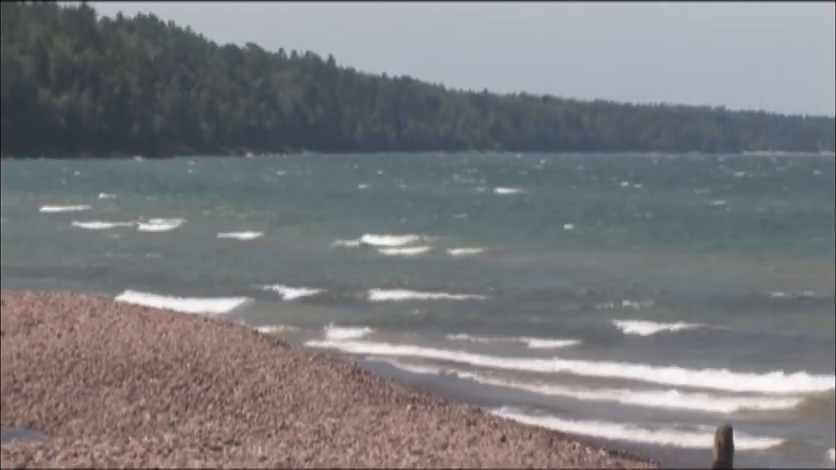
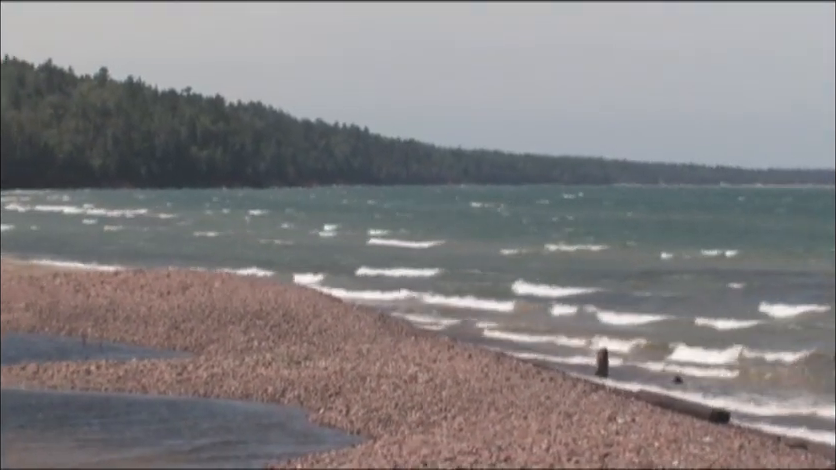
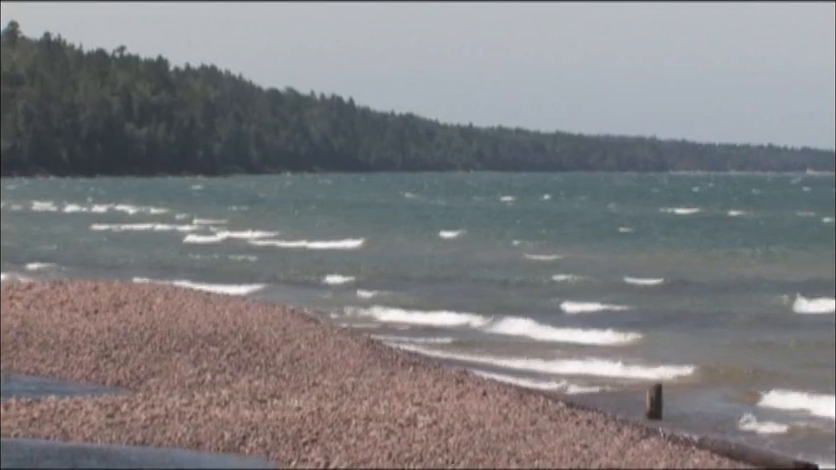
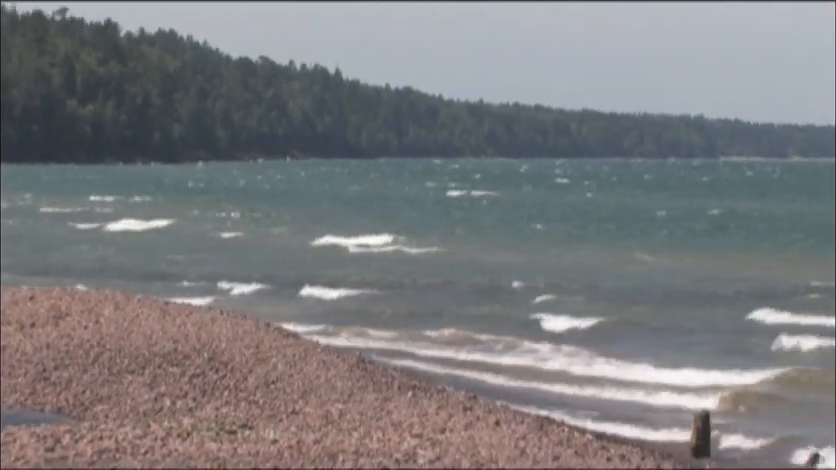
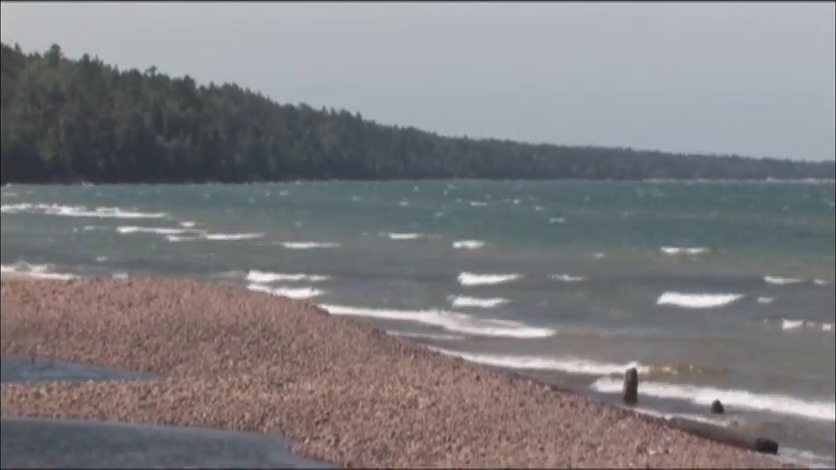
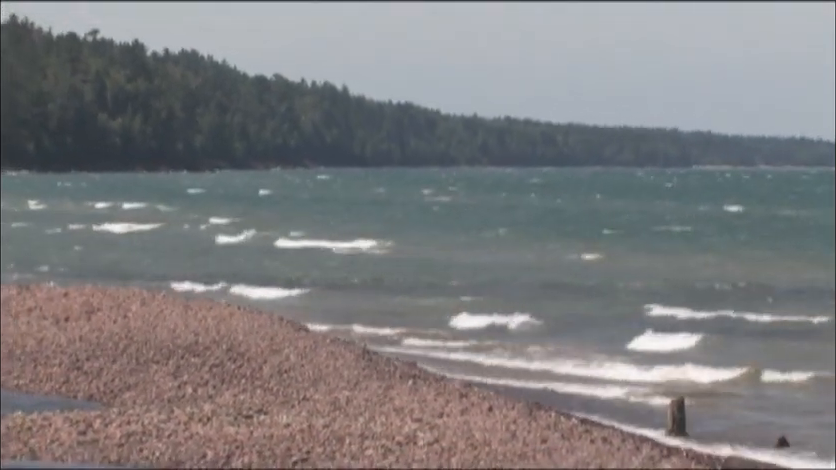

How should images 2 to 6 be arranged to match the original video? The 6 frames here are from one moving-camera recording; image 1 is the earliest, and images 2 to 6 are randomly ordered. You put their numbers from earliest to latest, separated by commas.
4, 6, 3, 5, 2
